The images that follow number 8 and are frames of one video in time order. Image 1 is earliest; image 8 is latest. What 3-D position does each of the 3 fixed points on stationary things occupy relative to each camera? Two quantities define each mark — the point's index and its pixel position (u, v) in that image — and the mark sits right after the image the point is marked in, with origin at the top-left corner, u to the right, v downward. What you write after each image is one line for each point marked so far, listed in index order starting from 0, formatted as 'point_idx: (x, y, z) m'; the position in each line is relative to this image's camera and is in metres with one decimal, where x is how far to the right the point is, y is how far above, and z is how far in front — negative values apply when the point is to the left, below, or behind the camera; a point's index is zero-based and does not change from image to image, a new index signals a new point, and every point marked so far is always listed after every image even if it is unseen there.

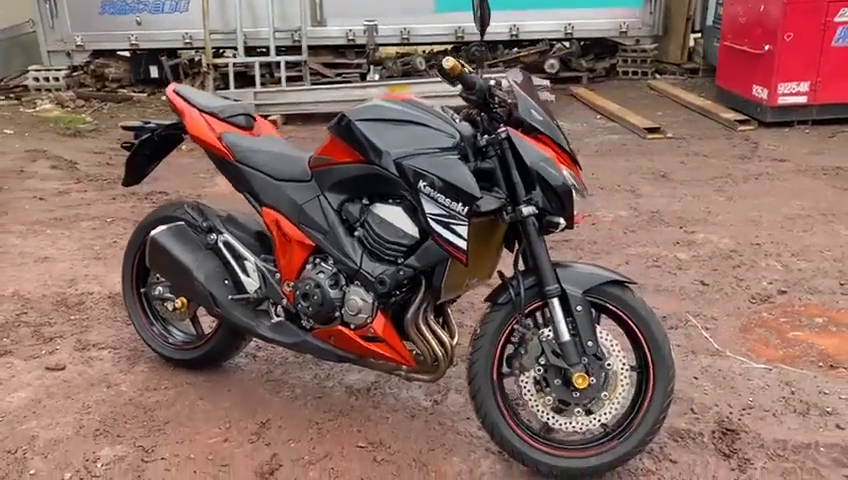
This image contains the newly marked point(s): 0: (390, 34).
0: (-0.4, +2.4, +8.7) m
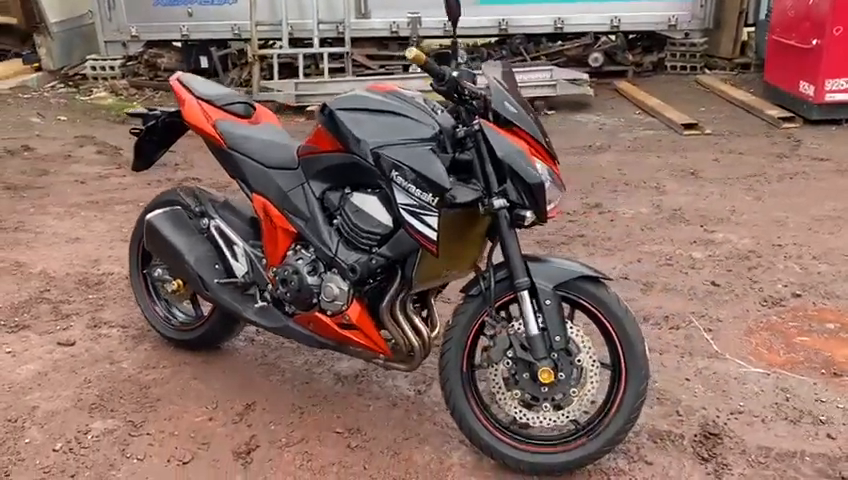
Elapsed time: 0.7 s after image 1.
0: (+0.1, +2.5, +8.7) m
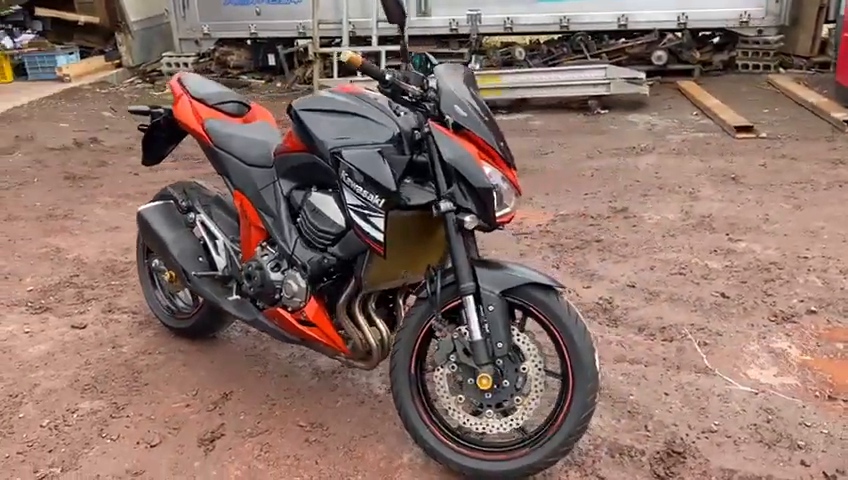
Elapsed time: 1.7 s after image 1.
0: (+0.8, +2.5, +8.7) m
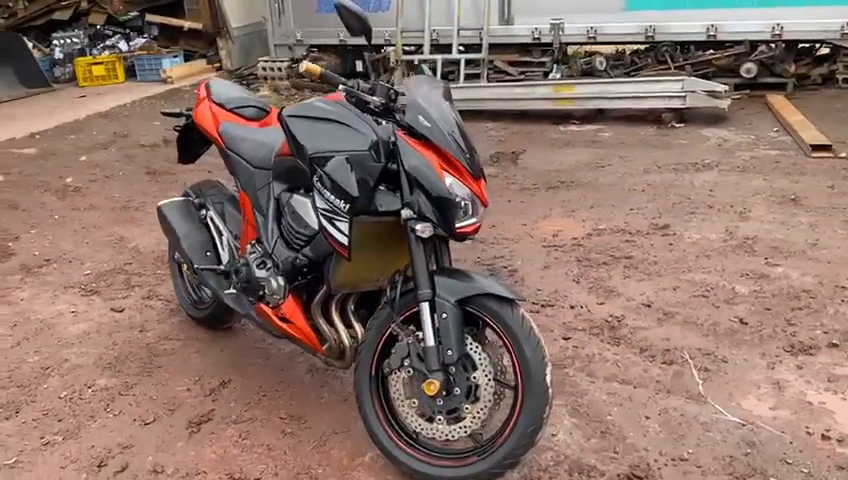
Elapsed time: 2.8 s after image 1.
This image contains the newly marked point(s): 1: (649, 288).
0: (+1.8, +2.4, +8.5) m
1: (+1.1, -0.2, +3.8) m
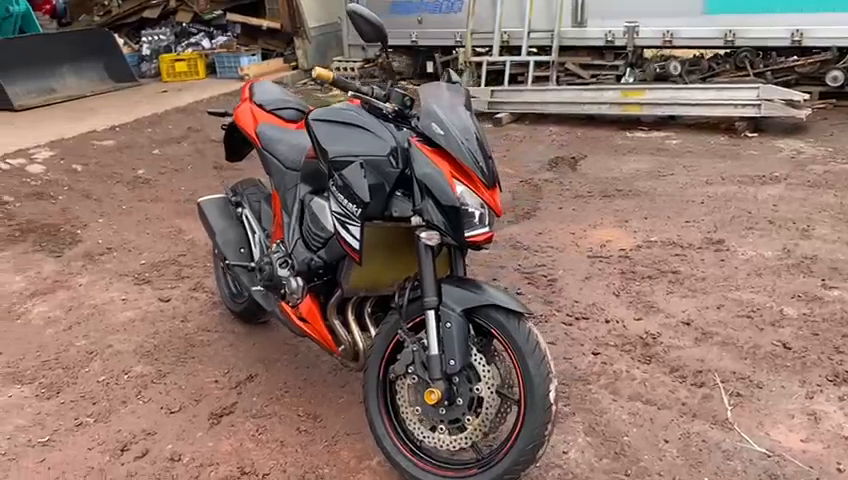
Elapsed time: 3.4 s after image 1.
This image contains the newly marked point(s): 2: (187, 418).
0: (+2.6, +2.3, +8.3) m
1: (+1.3, -0.3, +3.6) m
2: (-0.9, -0.7, +2.9) m
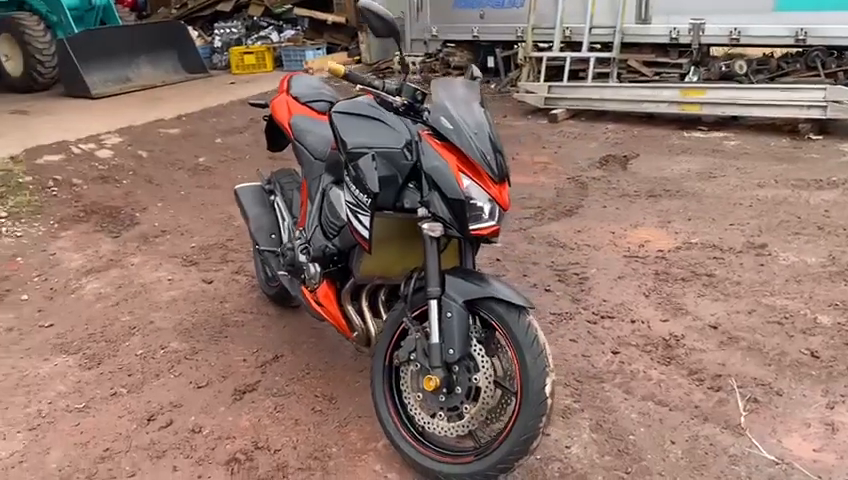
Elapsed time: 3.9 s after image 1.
0: (+3.2, +2.3, +8.1) m
1: (+1.4, -0.3, +3.5) m
2: (-0.9, -0.6, +3.1) m
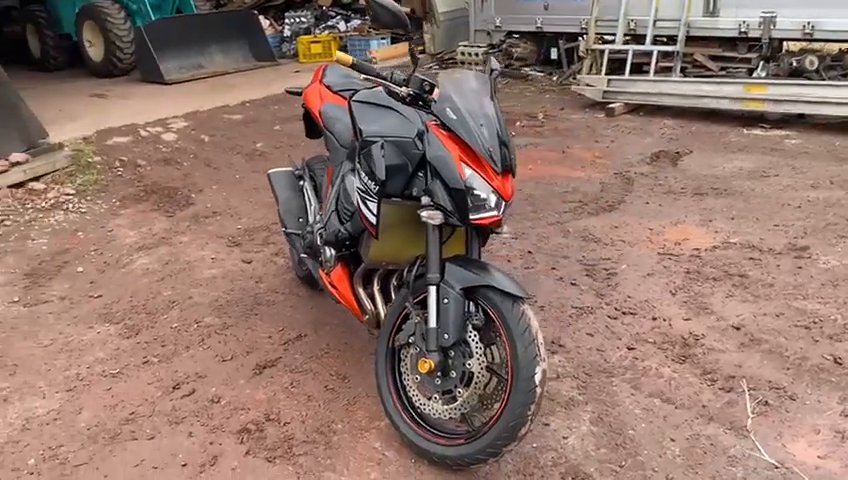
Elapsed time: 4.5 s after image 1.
0: (+3.8, +2.2, +7.8) m
1: (+1.5, -0.3, +3.5) m
2: (-0.8, -0.6, +3.2) m
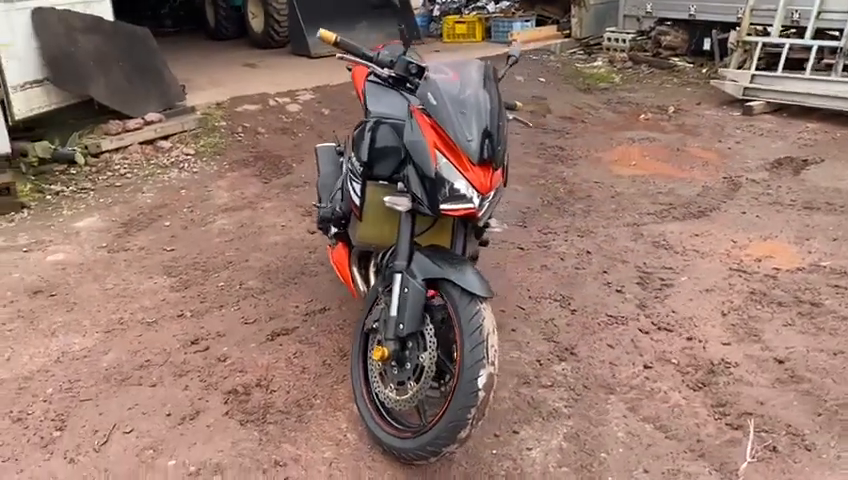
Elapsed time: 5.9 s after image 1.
0: (+5.0, +1.9, +6.7) m
1: (+1.6, -0.4, +3.1) m
2: (-0.8, -0.4, +3.4) m
